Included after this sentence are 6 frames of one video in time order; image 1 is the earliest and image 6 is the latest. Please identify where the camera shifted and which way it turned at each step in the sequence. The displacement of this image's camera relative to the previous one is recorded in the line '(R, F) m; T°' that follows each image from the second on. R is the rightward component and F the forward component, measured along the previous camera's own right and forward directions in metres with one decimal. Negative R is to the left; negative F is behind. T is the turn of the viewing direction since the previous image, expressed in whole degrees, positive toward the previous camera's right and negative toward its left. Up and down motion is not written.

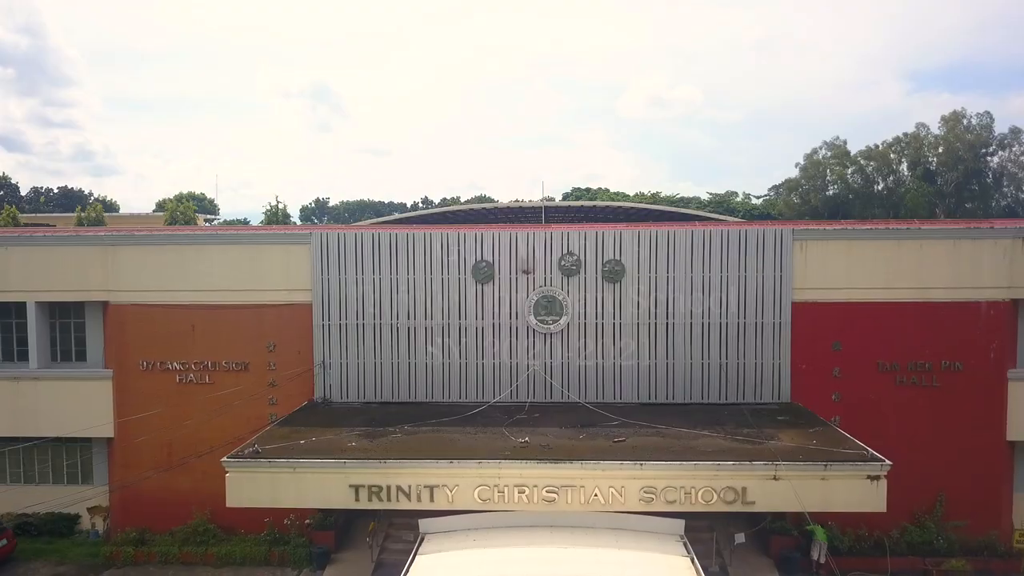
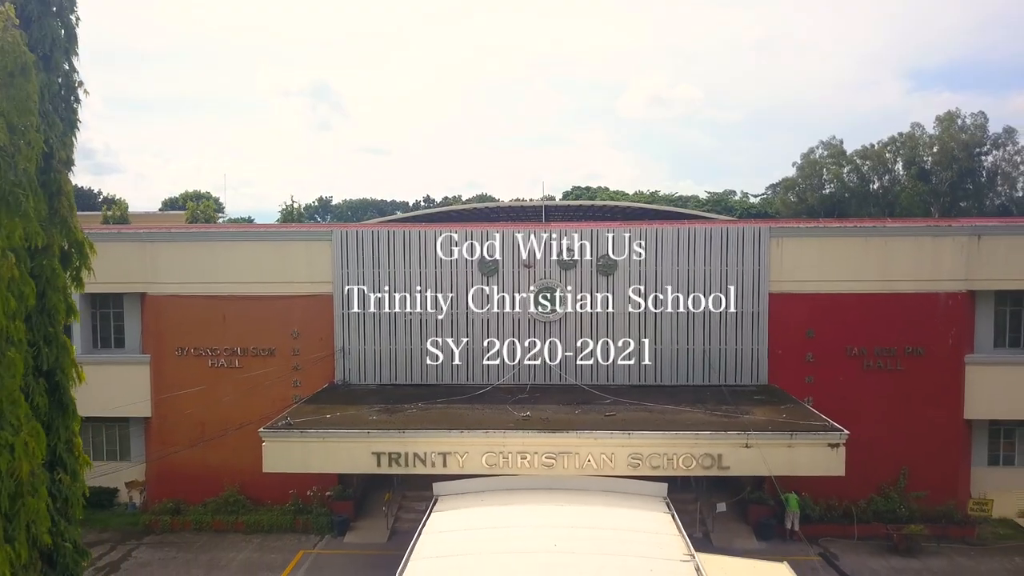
(-0.1, -1.5) m; 0°
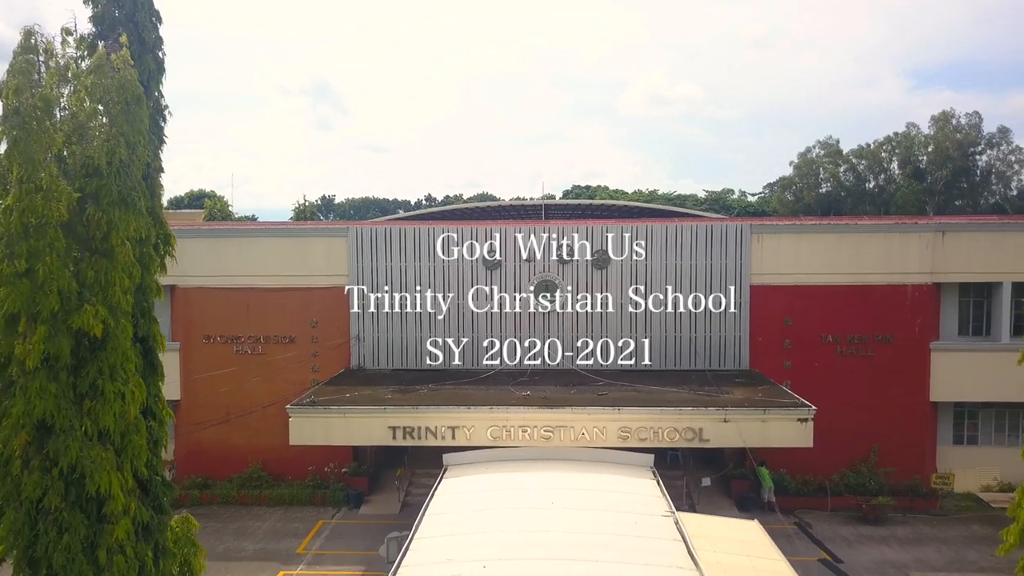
(0.0, -1.4) m; 0°
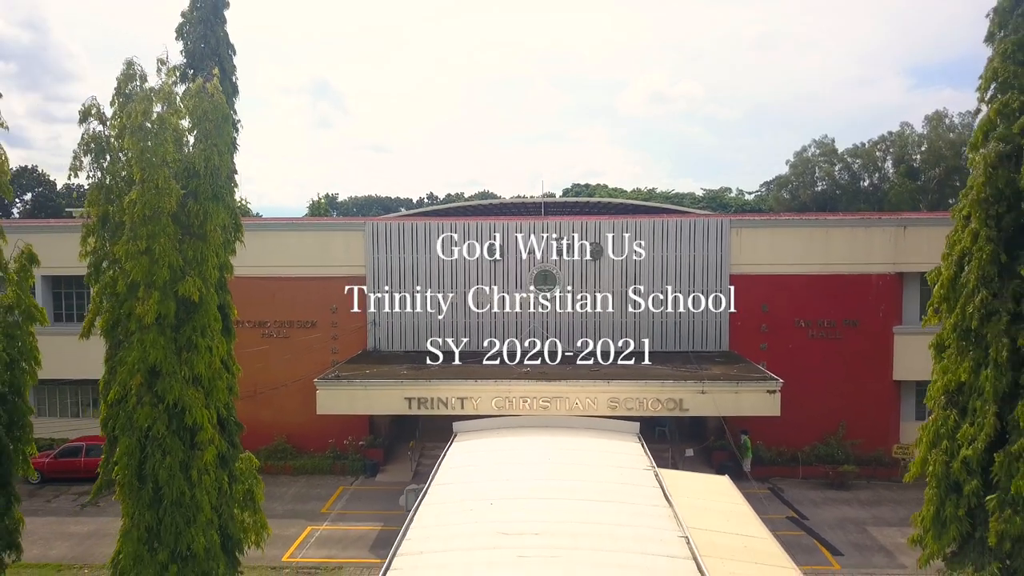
(0.0, -1.8) m; 0°
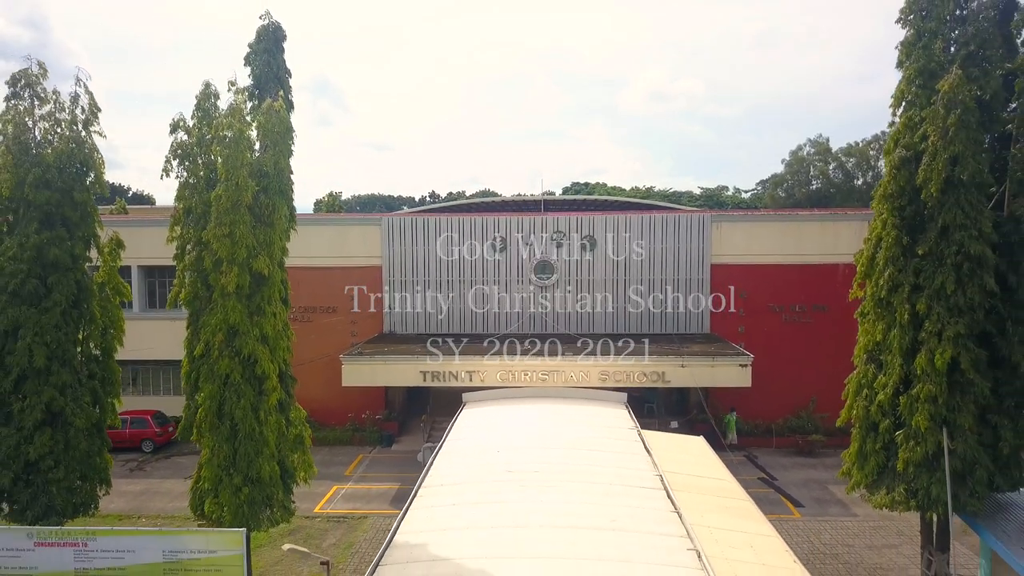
(-0.1, -2.1) m; 0°
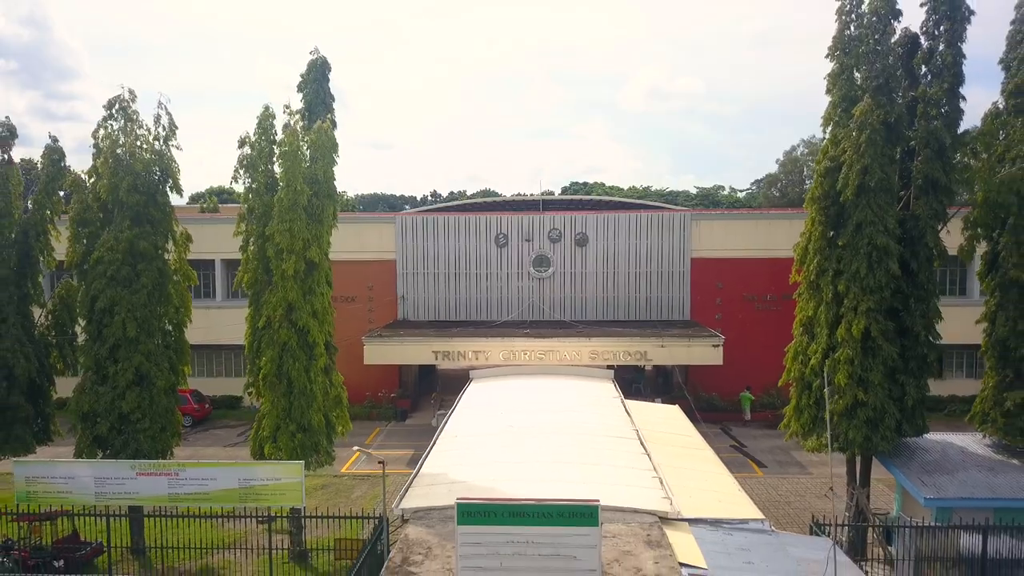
(0.0, -2.5) m; 0°
